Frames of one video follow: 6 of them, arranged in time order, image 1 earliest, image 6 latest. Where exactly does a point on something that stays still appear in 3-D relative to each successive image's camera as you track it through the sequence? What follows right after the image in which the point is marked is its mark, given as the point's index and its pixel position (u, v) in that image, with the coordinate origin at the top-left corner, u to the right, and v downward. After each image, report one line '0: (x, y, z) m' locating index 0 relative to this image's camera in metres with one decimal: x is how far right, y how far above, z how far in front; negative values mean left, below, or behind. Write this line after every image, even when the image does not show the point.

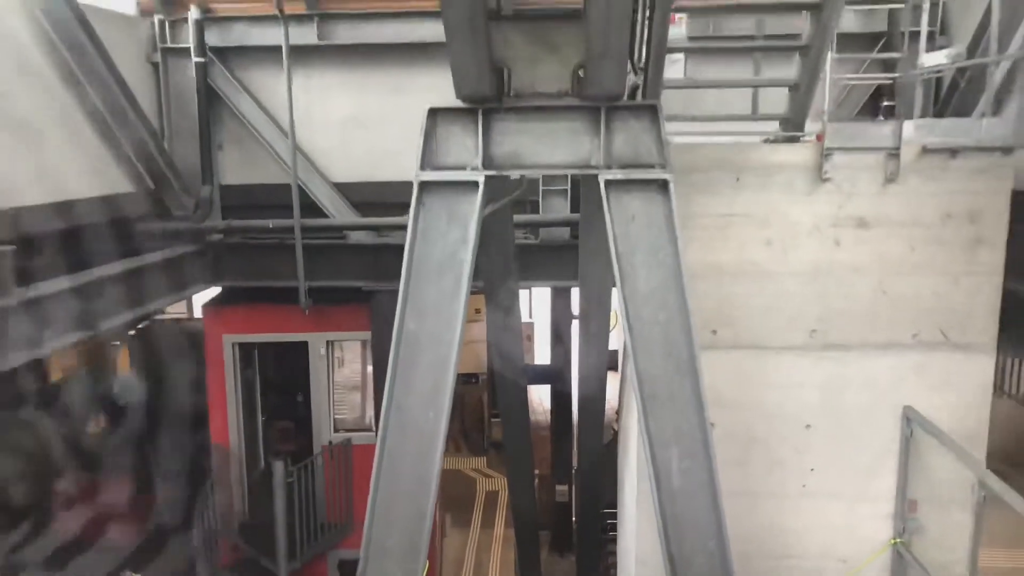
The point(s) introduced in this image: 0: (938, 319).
0: (+1.8, -0.1, +3.7) m
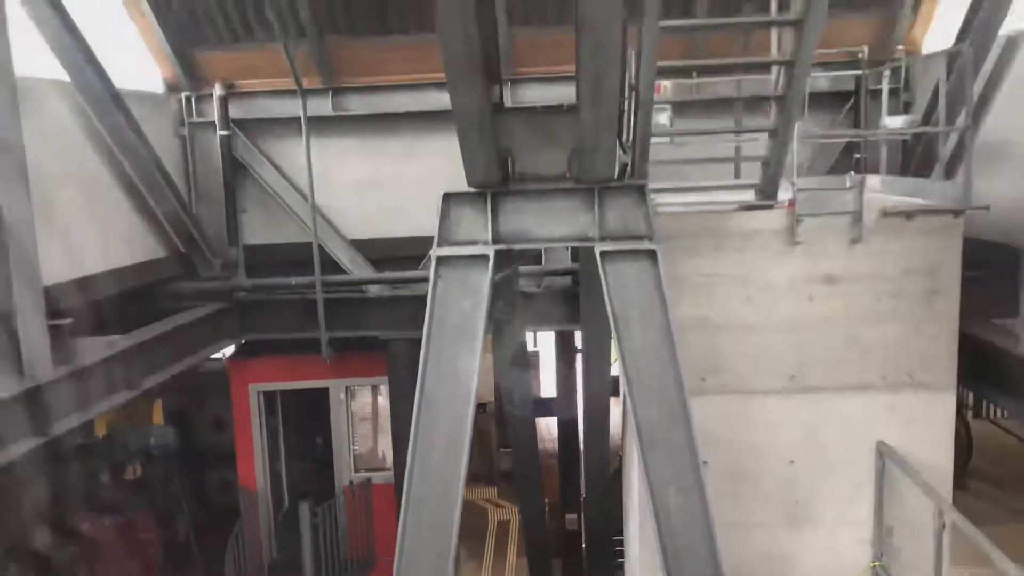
0: (+1.8, -0.3, +4.2) m
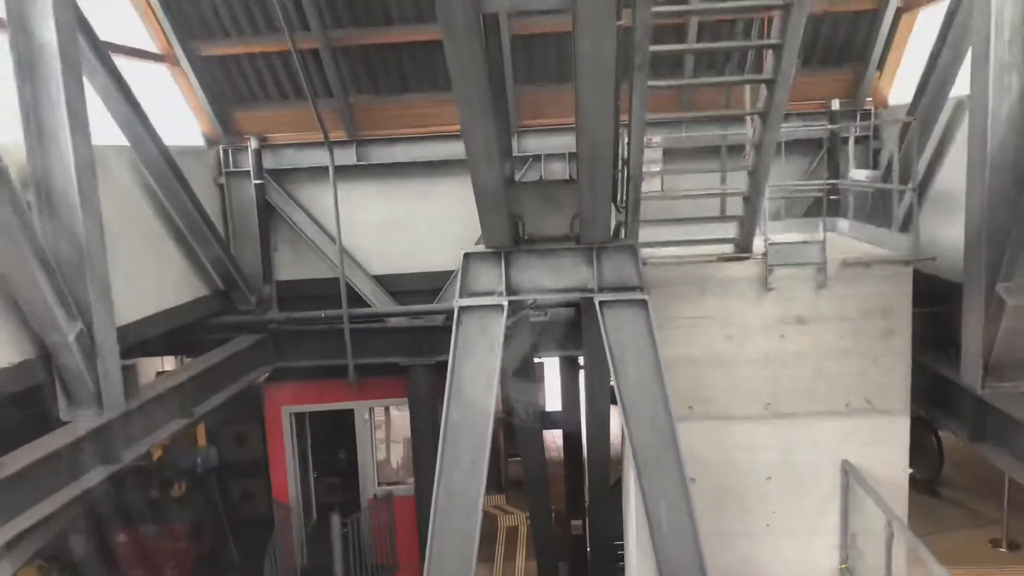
0: (+1.9, -0.5, +4.8) m
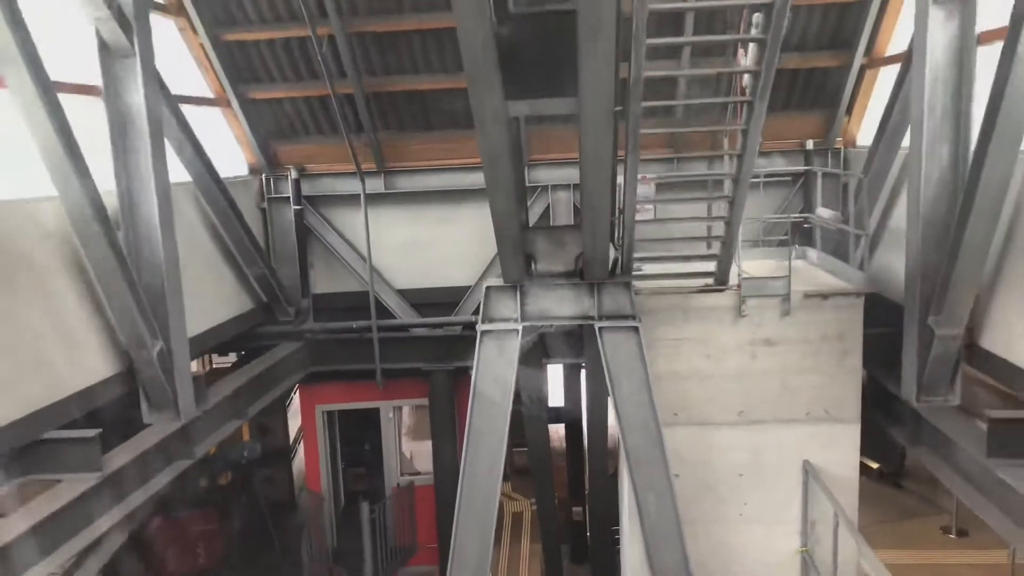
0: (+1.9, -0.7, +5.7) m
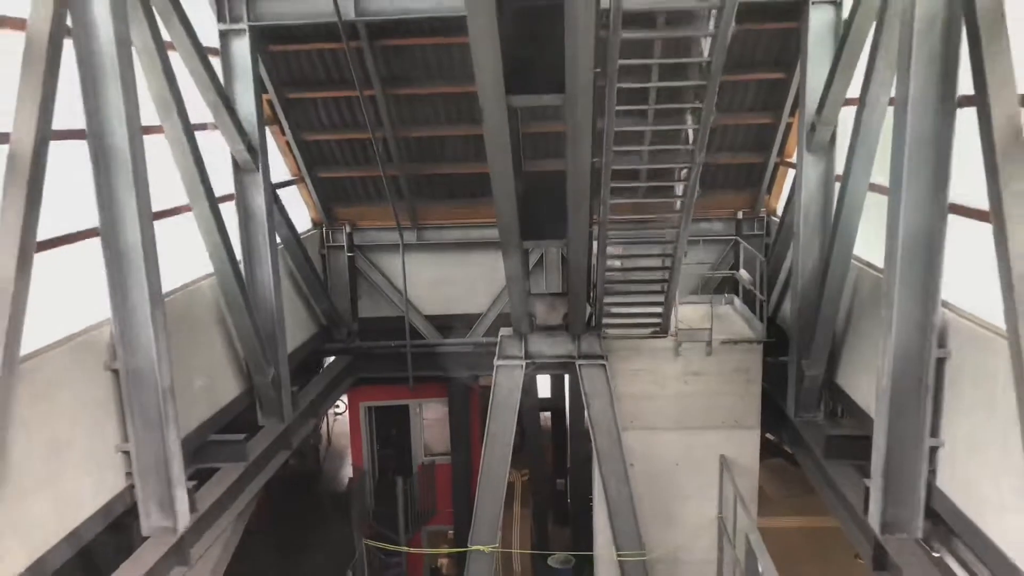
0: (+2.0, -1.1, +8.1) m
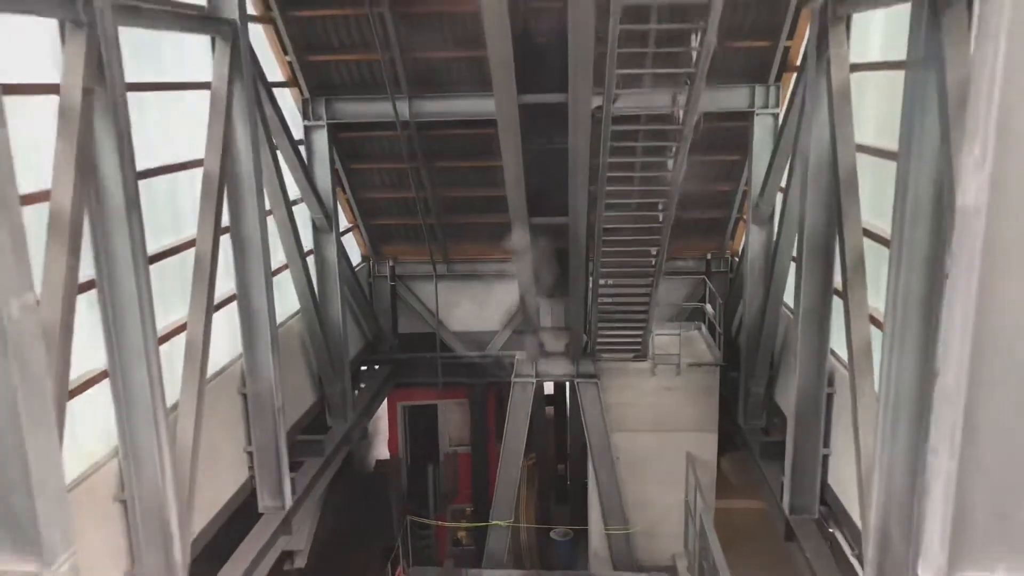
0: (+2.1, -1.5, +10.5) m
